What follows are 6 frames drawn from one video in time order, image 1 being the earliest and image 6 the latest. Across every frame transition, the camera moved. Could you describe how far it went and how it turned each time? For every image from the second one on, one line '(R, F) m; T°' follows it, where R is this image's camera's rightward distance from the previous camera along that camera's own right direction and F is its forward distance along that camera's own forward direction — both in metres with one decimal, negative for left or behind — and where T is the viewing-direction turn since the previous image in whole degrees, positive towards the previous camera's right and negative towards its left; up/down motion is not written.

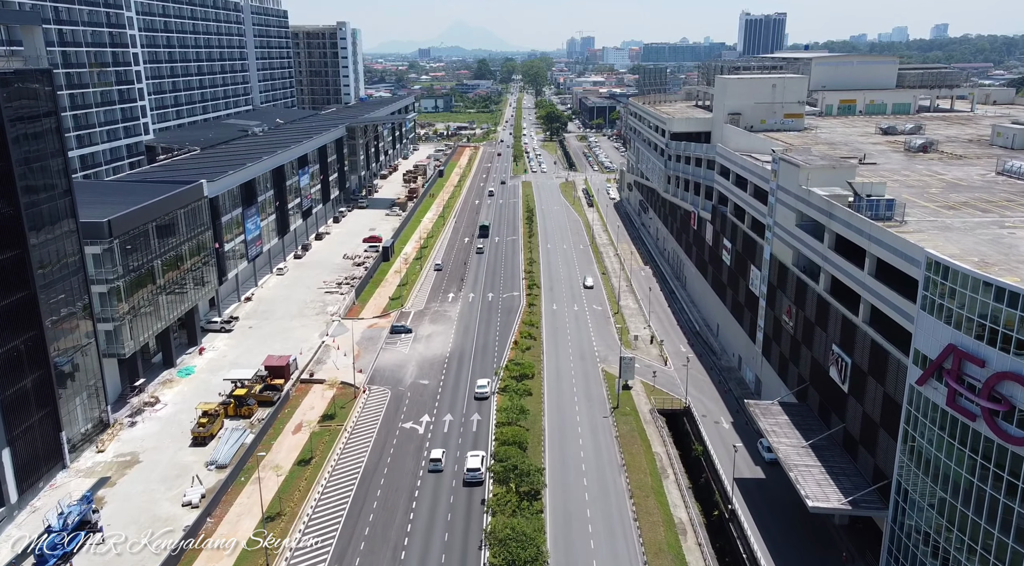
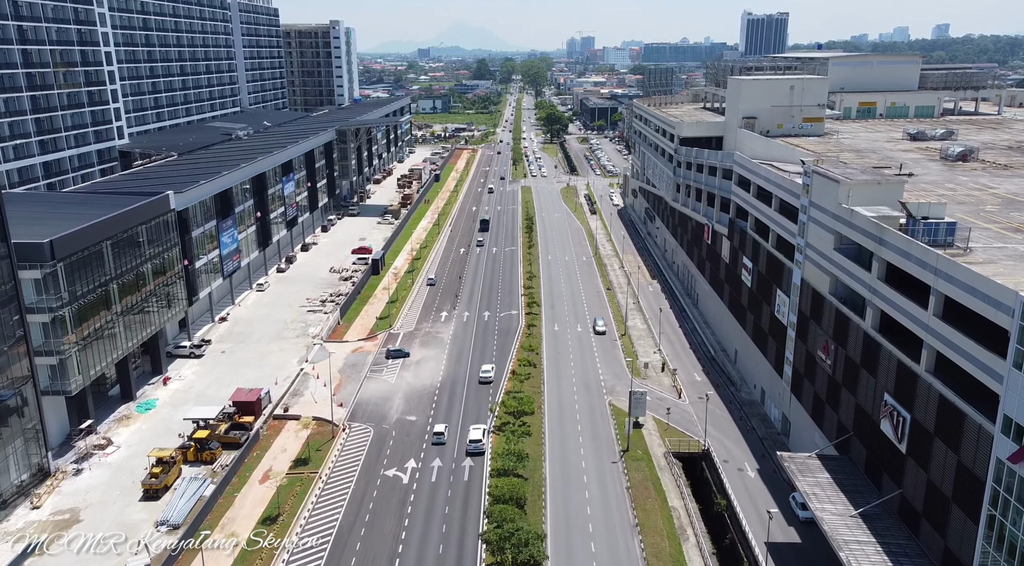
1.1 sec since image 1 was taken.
(+0.2, +8.2) m; 0°
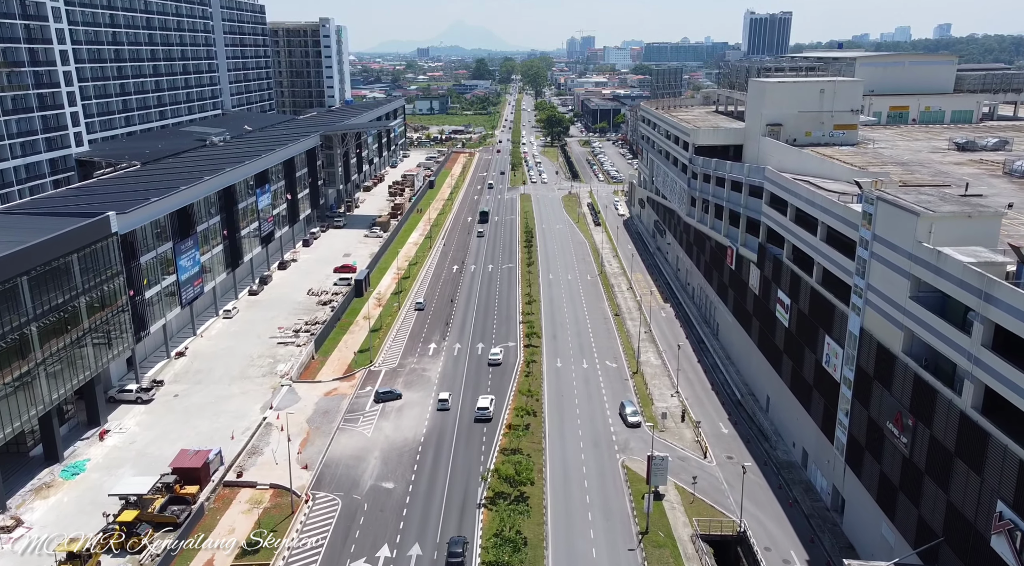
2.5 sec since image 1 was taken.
(+0.3, +11.4) m; 0°
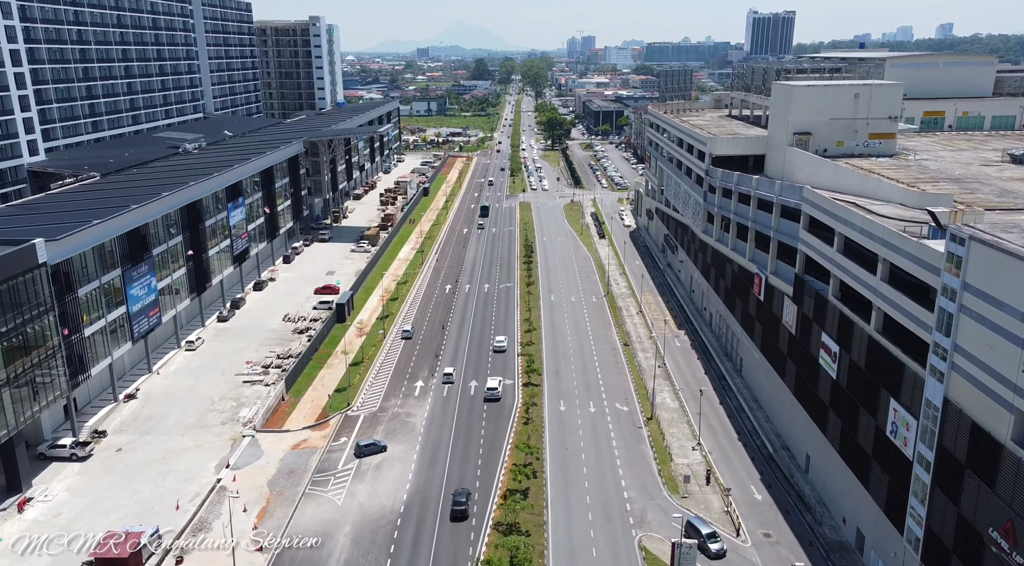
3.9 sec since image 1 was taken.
(+0.3, +10.4) m; 0°
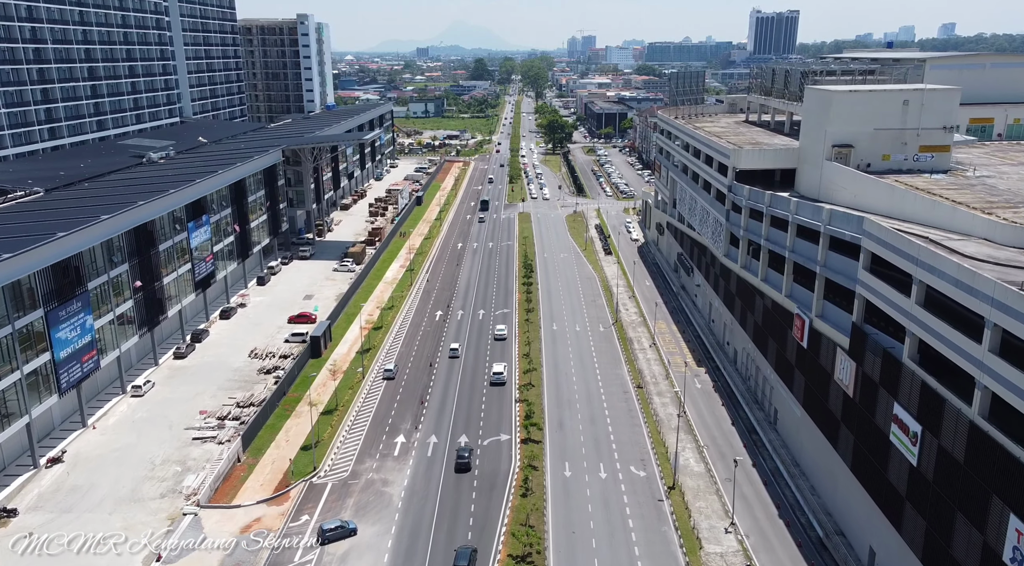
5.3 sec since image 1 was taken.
(+0.3, +11.5) m; 0°
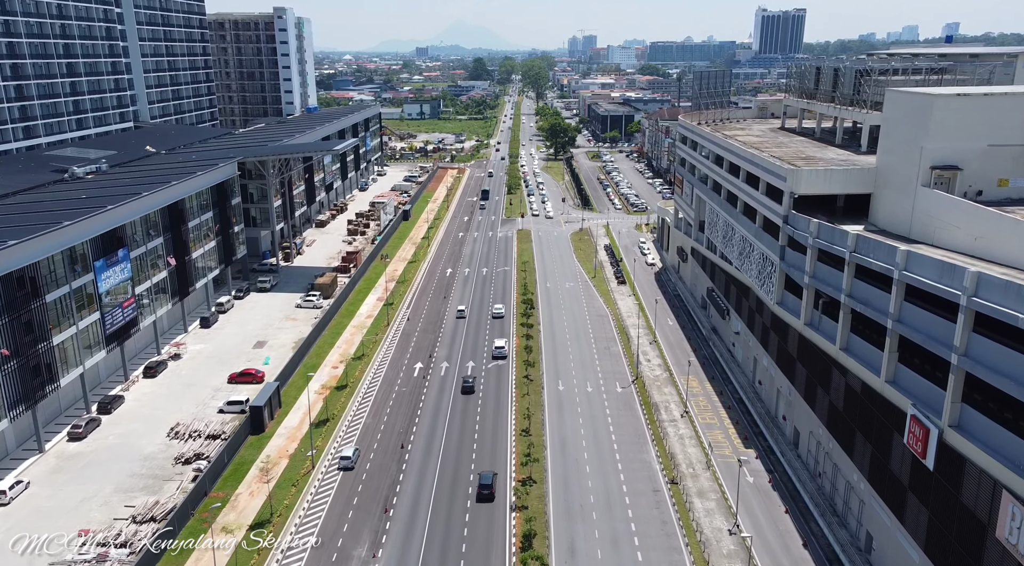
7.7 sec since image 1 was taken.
(+0.4, +19.0) m; 0°
